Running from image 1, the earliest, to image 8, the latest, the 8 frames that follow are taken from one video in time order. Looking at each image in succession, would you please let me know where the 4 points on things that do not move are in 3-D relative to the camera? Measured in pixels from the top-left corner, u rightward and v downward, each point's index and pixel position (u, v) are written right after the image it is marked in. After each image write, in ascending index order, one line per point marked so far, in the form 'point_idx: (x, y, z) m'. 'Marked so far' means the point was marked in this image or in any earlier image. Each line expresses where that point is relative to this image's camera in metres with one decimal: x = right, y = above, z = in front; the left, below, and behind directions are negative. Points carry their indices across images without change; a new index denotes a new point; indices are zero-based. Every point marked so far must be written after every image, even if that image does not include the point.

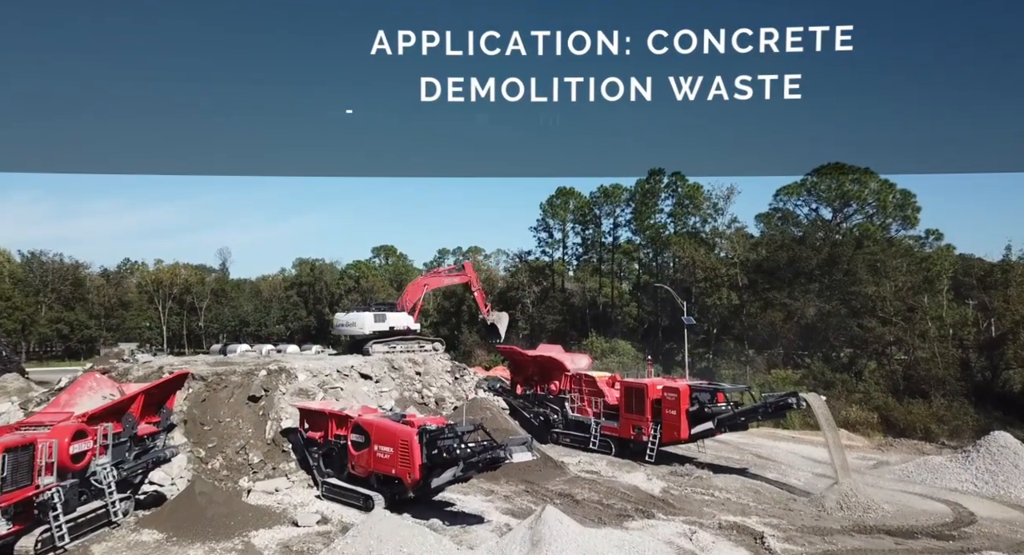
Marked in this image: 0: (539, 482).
0: (+0.6, -4.5, +15.5) m
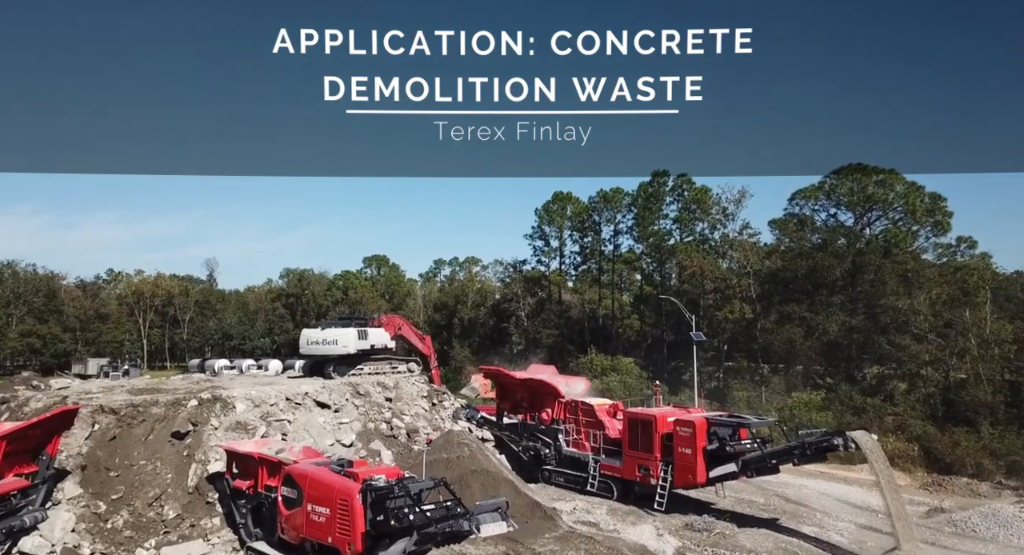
0: (+0.2, -4.7, +12.6) m
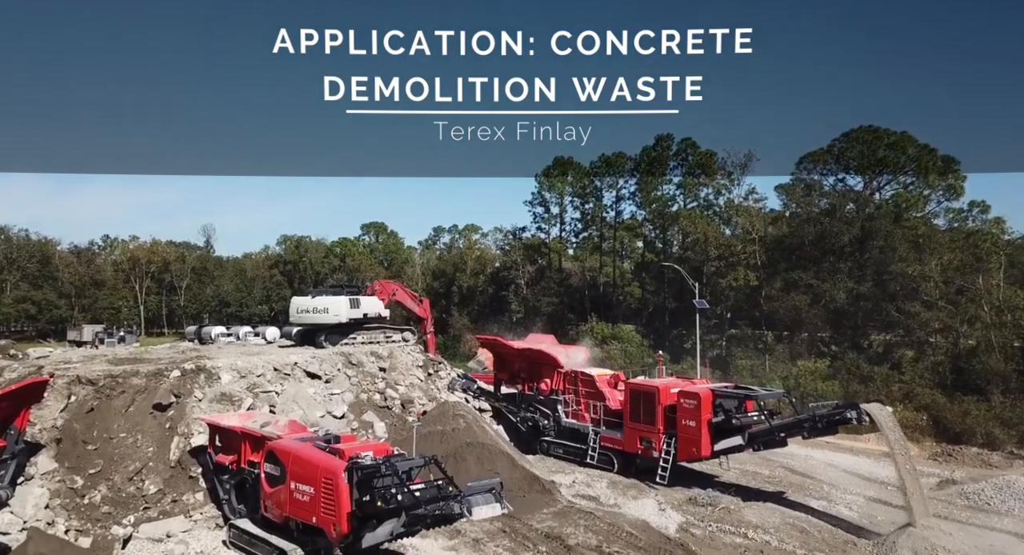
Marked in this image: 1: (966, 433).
0: (+0.2, -4.1, +12.1) m
1: (+12.6, -4.2, +19.8) m
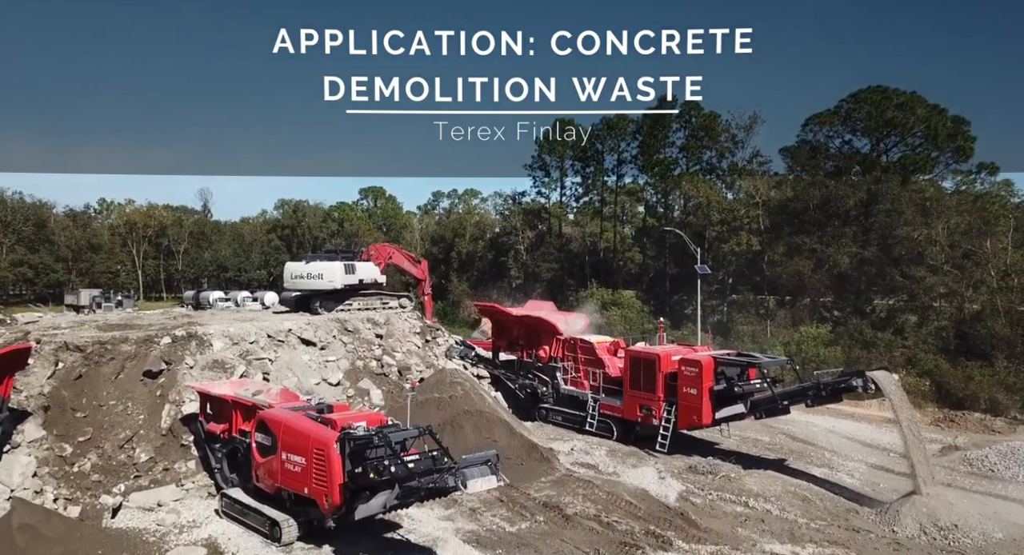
0: (+0.1, -3.5, +11.9) m
1: (+12.6, -3.3, +19.6) m
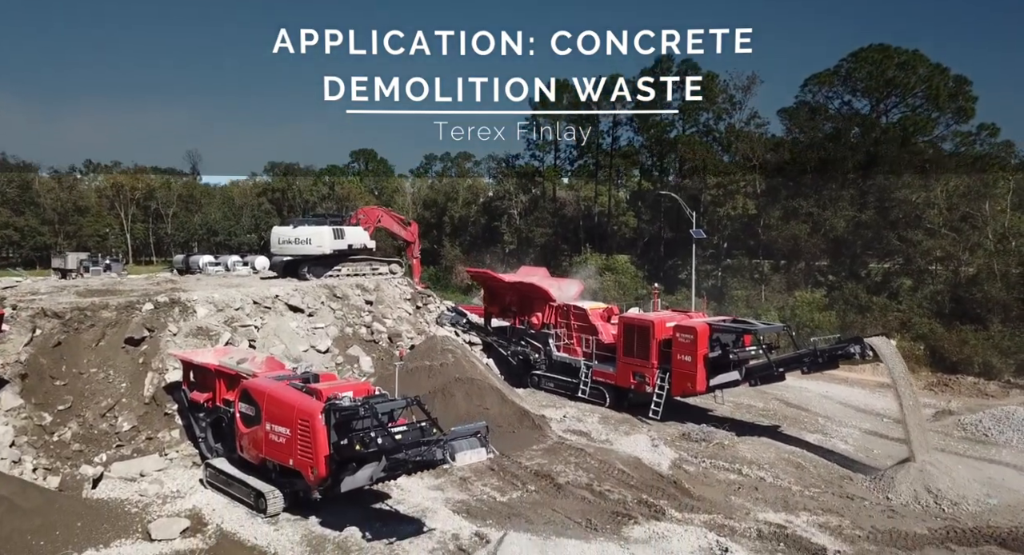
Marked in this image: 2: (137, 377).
0: (0.0, -2.9, +11.8) m
1: (+12.4, -2.3, +19.5) m
2: (-6.0, -1.6, +11.5) m
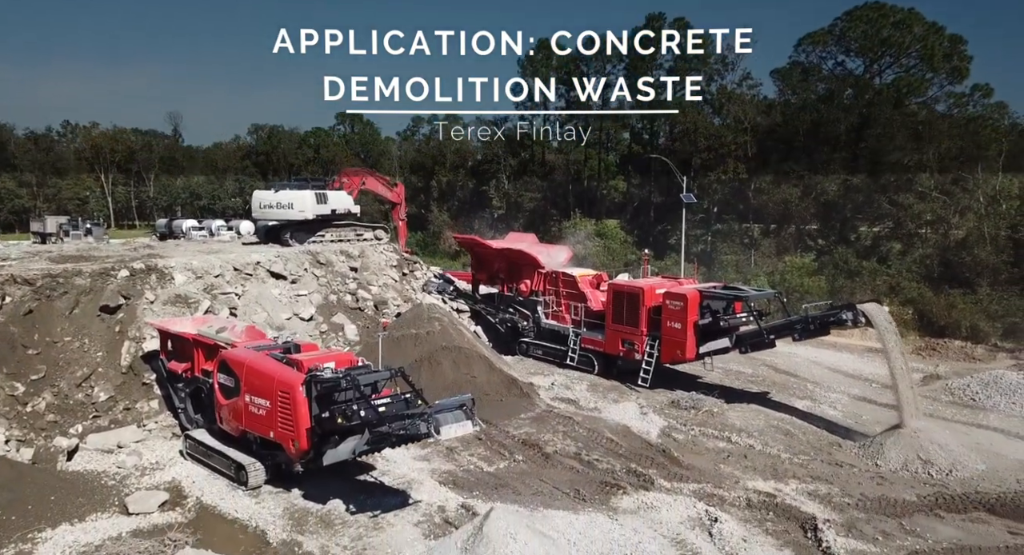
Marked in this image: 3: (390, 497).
0: (-0.2, -2.4, +11.6) m
1: (+12.1, -1.3, +19.5) m
2: (-6.2, -1.1, +11.2) m
3: (-1.5, -2.7, +8.7) m
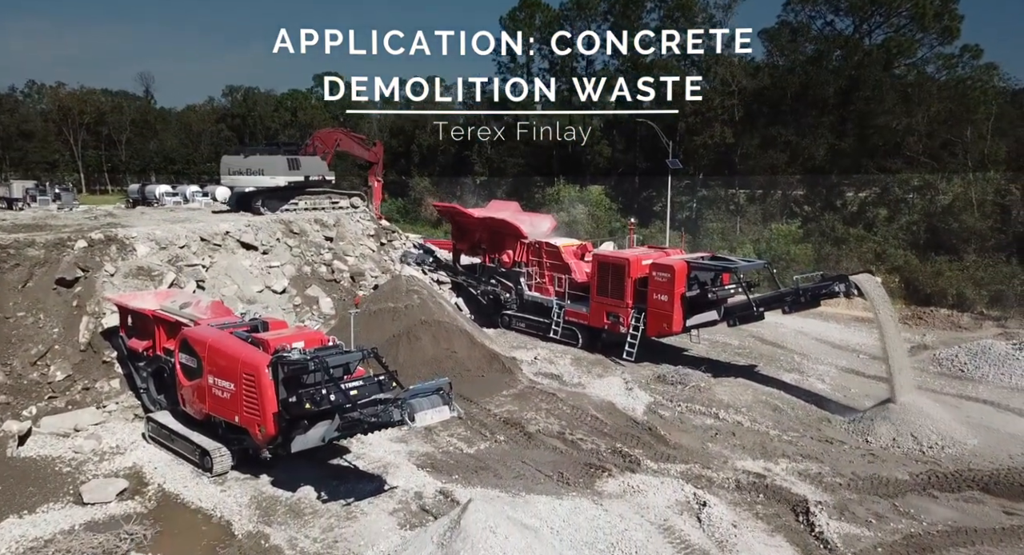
0: (-0.5, -1.9, +11.2) m
1: (+11.6, -0.5, +19.3) m
2: (-6.5, -0.7, +10.5) m
3: (-1.7, -2.4, +8.3) m
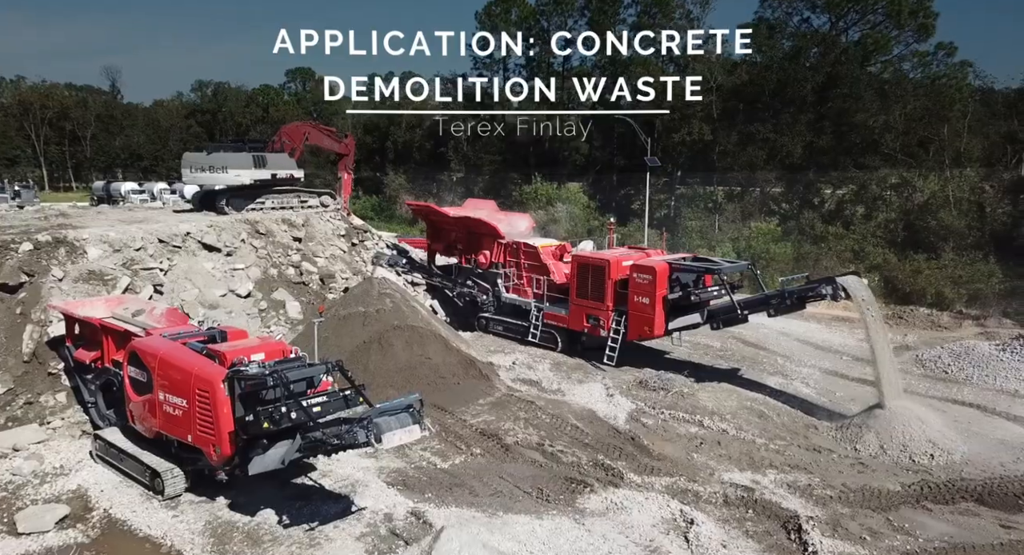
0: (-0.9, -2.0, +10.7) m
1: (+11.0, -0.4, +19.2) m
2: (-6.9, -0.8, +9.8) m
3: (-2.0, -2.5, +7.7) m
